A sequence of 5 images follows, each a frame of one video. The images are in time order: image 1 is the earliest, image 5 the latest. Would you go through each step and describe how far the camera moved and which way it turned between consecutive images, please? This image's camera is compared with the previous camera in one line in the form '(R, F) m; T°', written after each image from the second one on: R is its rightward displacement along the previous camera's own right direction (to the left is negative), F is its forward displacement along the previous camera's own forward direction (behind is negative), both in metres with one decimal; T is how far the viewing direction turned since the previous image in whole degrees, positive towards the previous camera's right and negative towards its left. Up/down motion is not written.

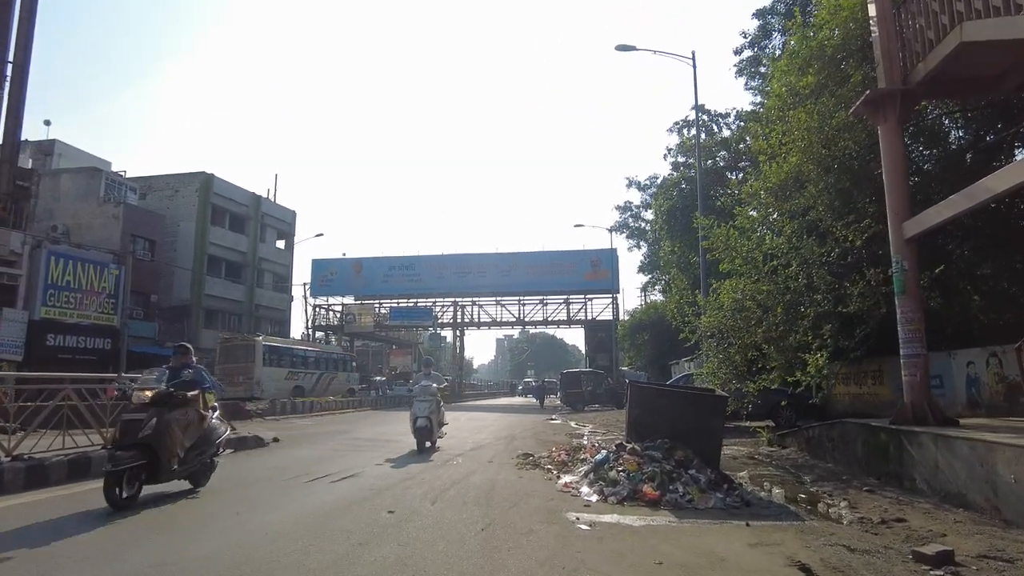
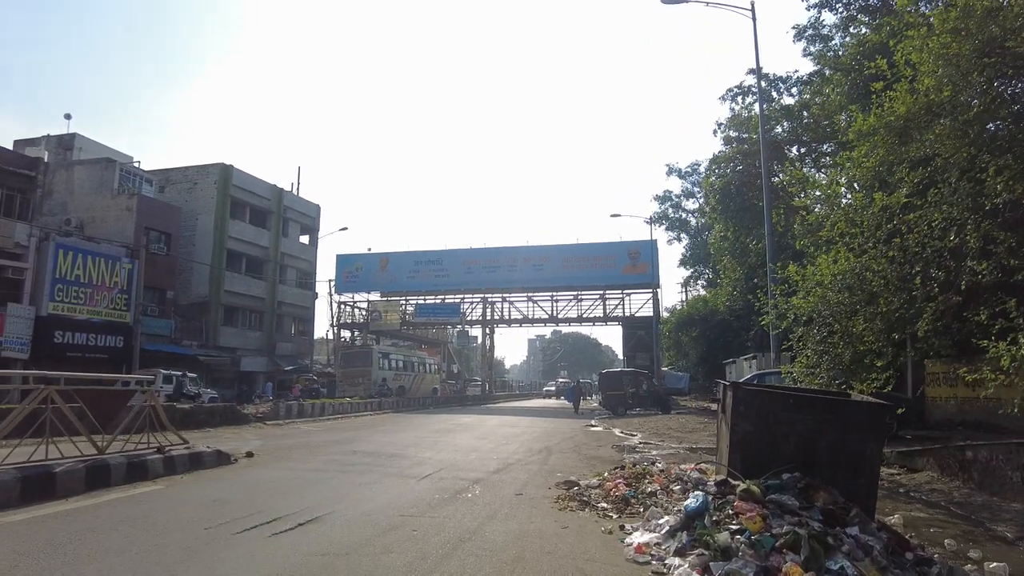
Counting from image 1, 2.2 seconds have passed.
(0.0, +2.9) m; -3°
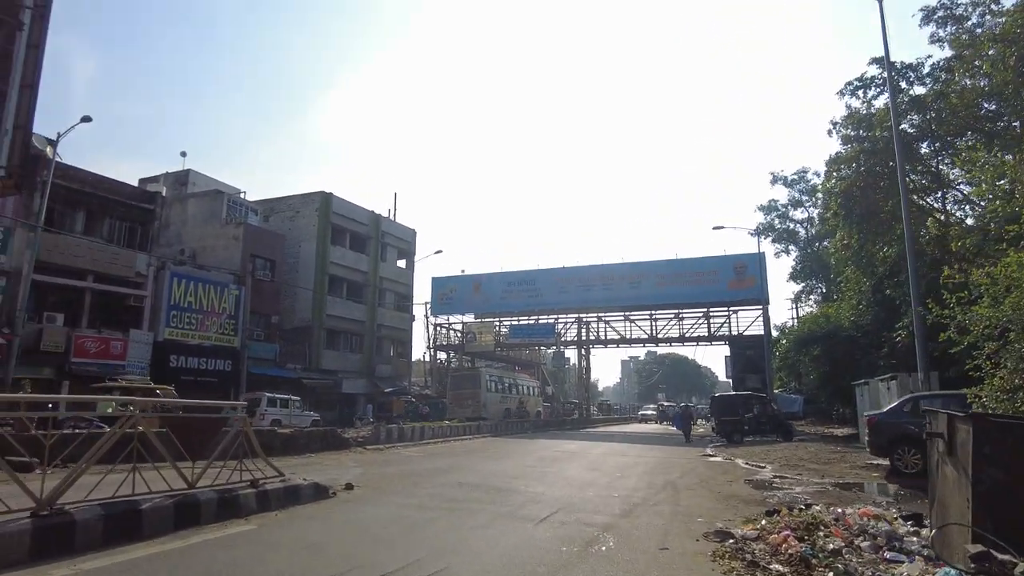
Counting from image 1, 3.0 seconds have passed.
(-0.4, +1.1) m; -7°
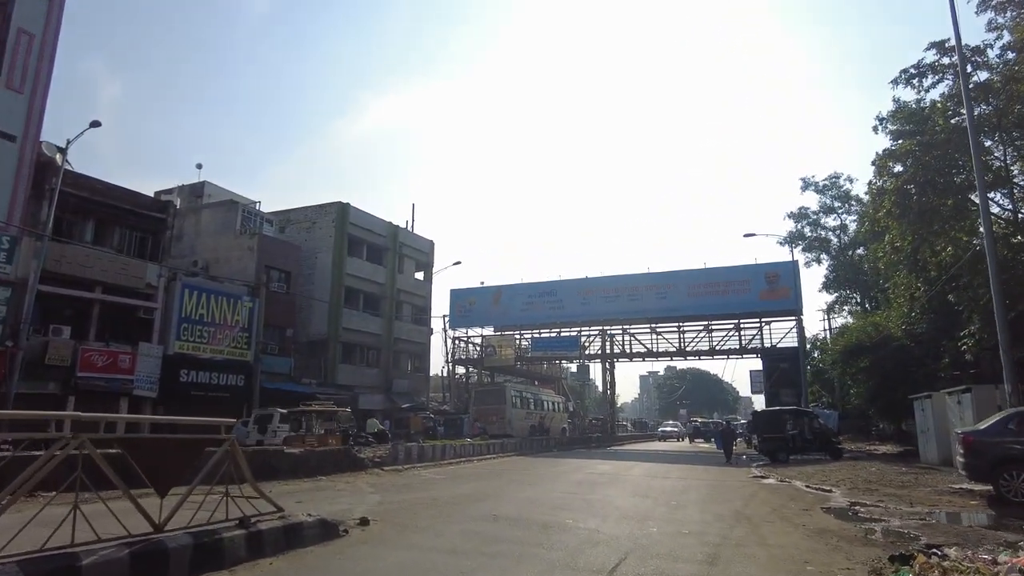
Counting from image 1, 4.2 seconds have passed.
(-0.3, +1.6) m; -1°
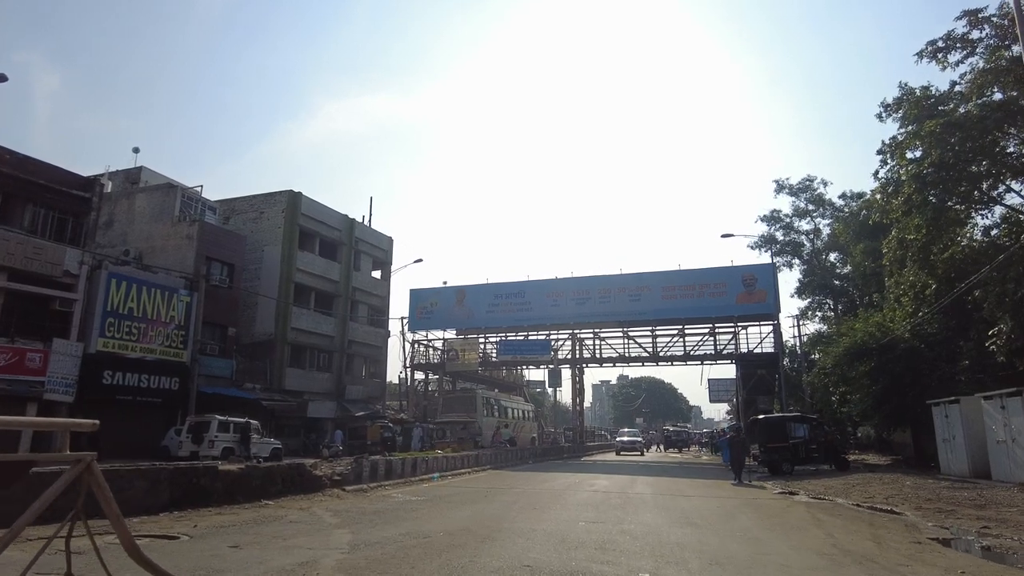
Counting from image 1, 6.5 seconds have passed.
(-0.8, +2.9) m; +4°
